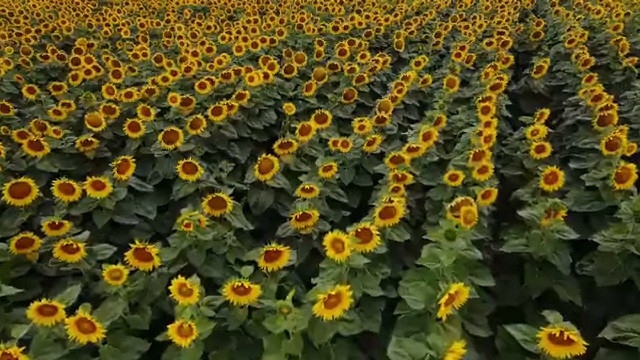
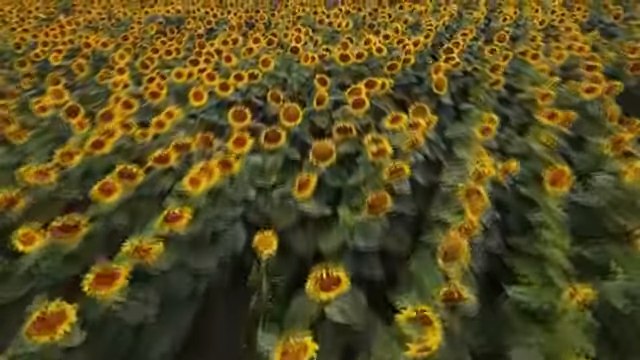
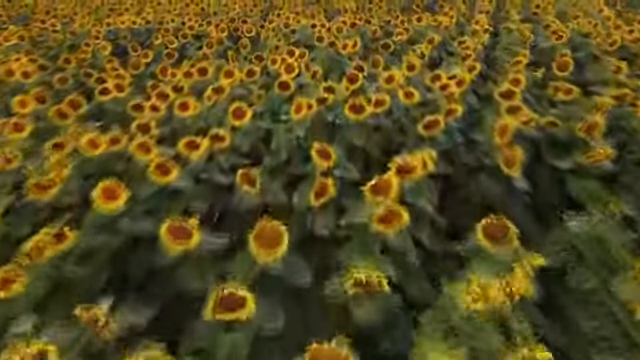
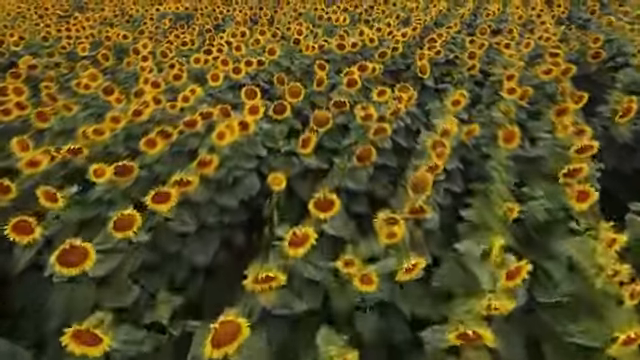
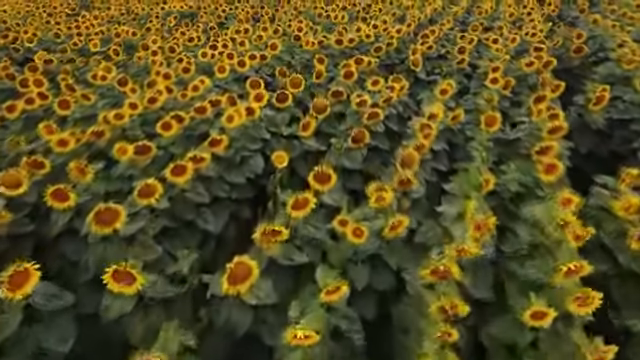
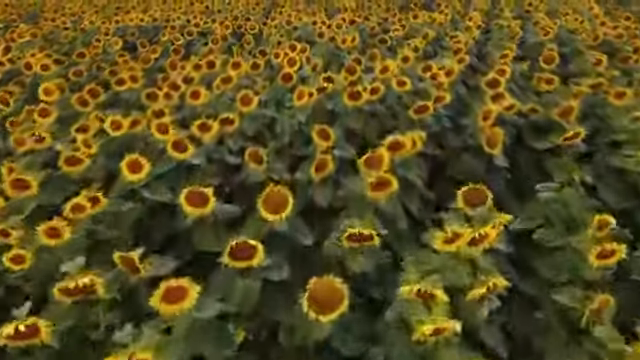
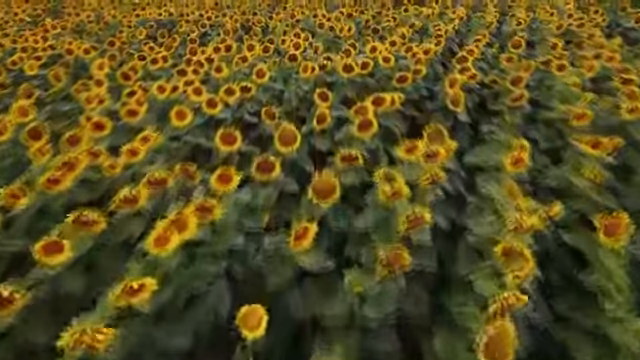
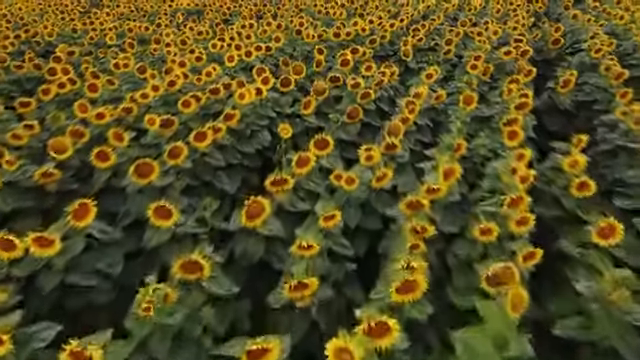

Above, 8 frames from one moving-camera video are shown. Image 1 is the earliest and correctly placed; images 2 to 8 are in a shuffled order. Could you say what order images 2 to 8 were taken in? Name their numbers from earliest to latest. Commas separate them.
8, 5, 4, 2, 7, 6, 3
